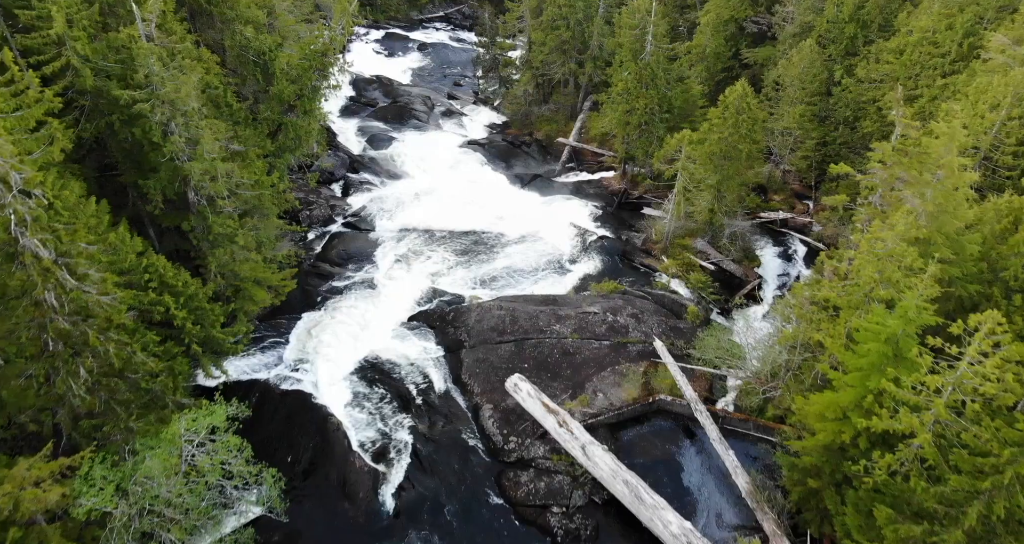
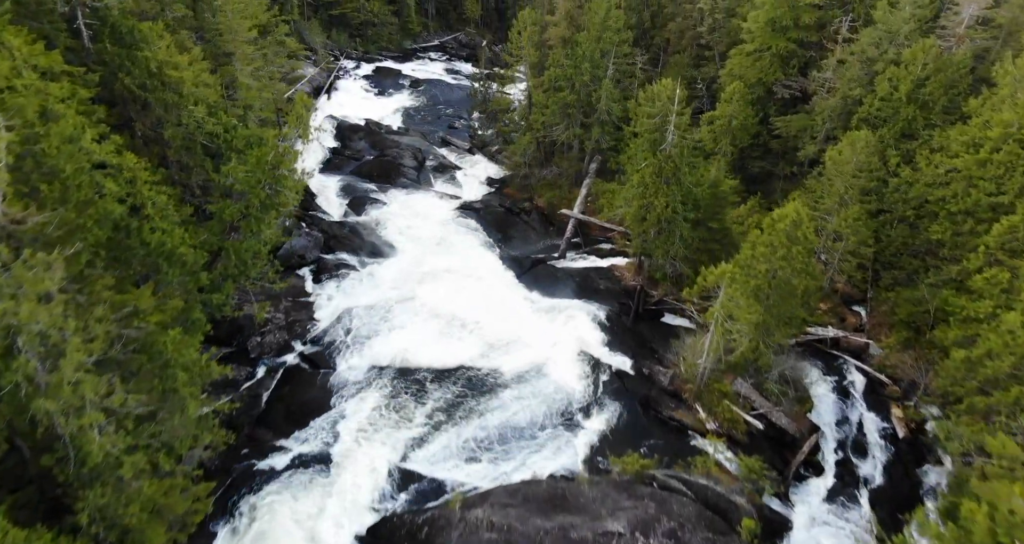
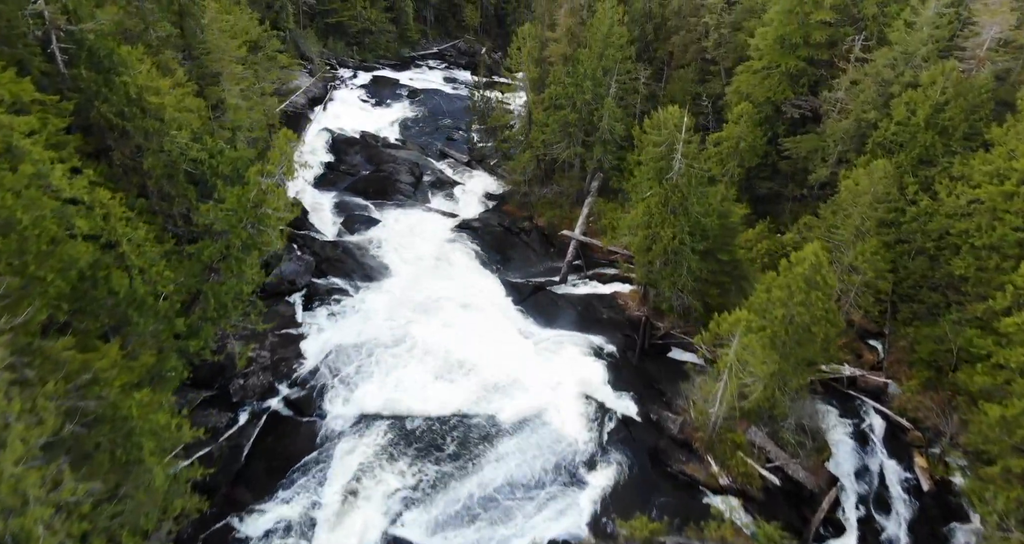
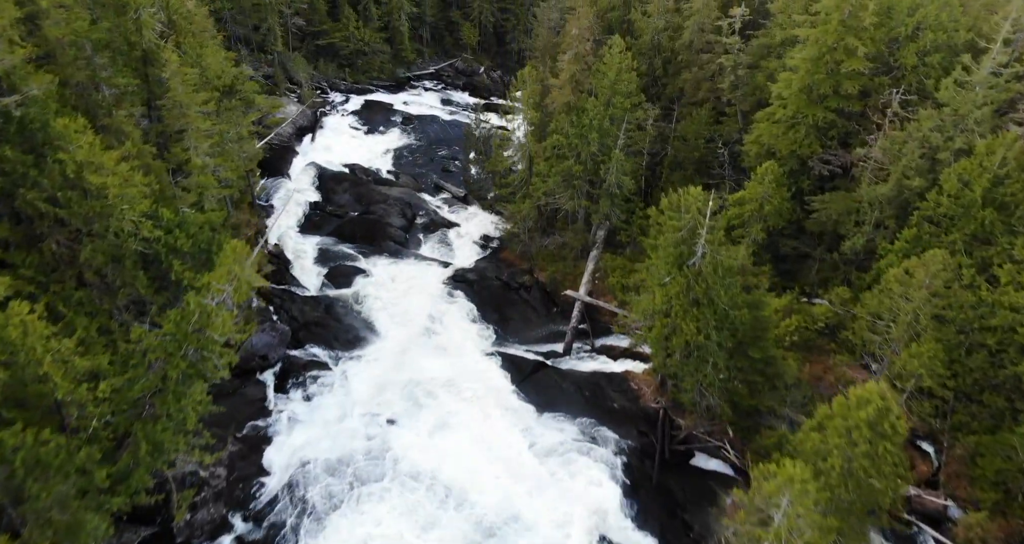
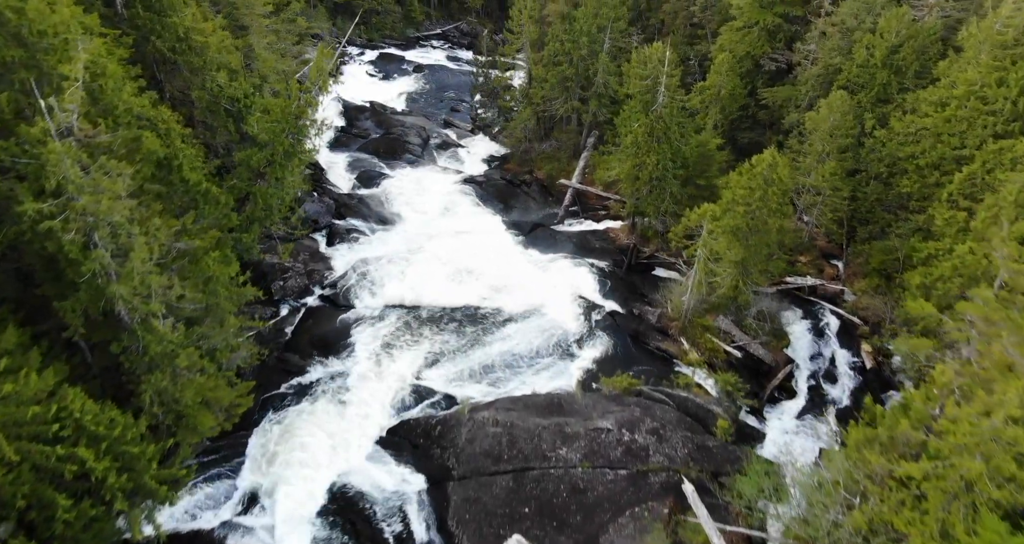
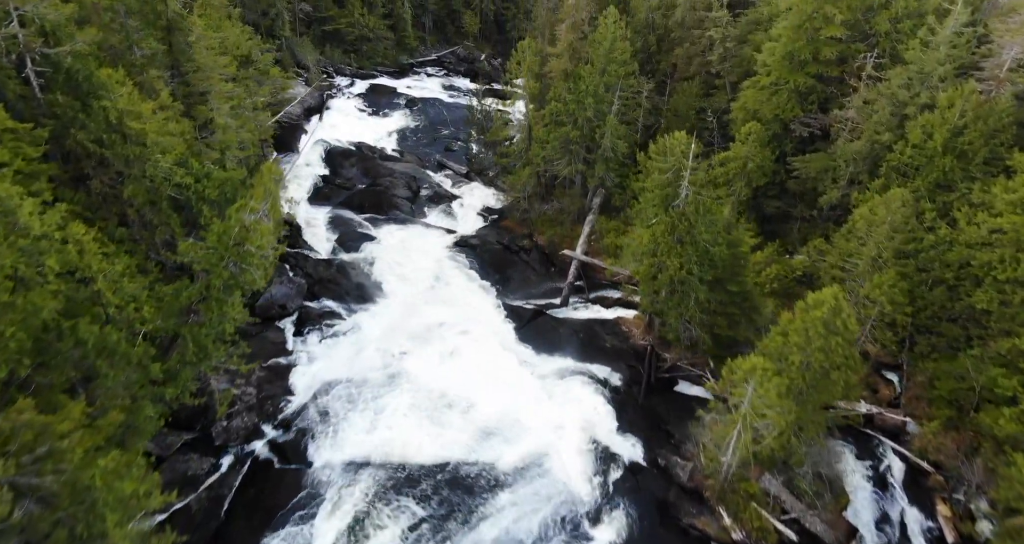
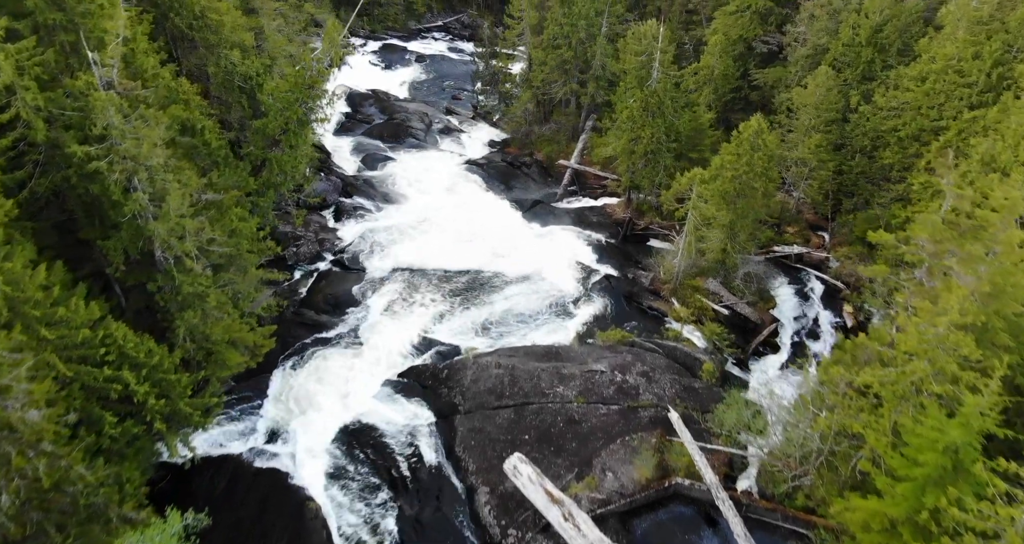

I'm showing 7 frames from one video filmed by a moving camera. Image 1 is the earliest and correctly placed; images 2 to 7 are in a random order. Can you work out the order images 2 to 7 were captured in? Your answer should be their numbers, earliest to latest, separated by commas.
7, 5, 2, 3, 6, 4
